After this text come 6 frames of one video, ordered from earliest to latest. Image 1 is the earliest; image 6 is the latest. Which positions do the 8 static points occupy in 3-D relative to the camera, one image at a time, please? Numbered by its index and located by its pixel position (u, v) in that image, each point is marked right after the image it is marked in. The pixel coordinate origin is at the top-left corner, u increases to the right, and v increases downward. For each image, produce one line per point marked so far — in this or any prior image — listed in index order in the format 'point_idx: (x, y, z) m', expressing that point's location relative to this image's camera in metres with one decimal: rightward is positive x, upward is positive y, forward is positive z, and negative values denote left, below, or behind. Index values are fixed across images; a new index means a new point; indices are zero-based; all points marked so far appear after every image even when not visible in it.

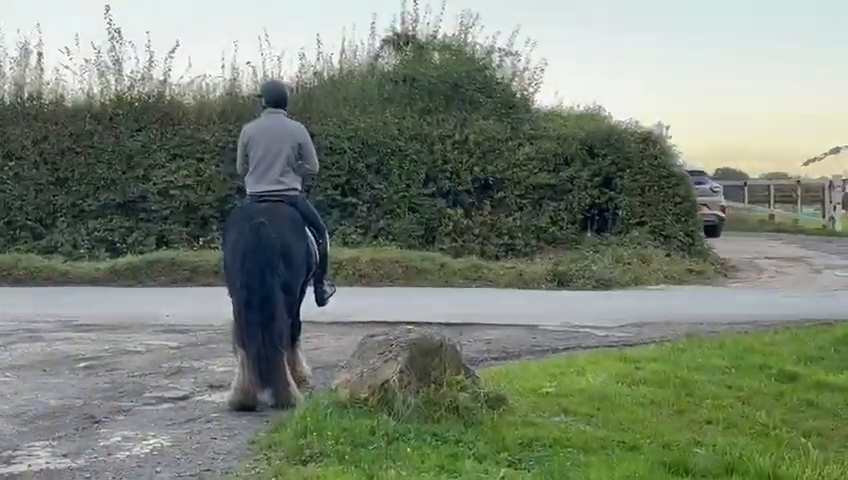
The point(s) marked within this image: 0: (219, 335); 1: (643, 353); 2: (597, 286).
0: (-2.0, -0.9, +13.4) m
1: (+1.8, -0.9, +11.3) m
2: (+2.3, -0.6, +17.9) m
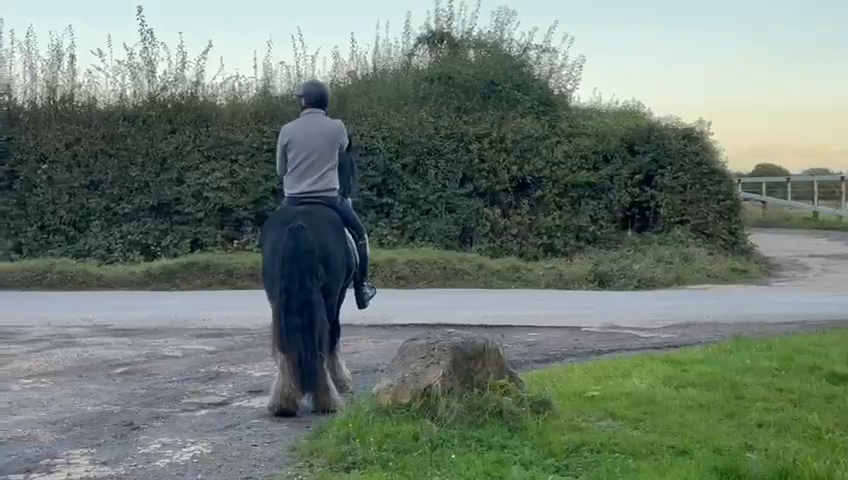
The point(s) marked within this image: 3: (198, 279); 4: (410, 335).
0: (-1.6, -1.0, +13.3) m
1: (+2.1, -0.9, +11.0) m
2: (+2.8, -0.6, +17.7) m
3: (-3.2, -0.6, +19.6) m
4: (-0.1, -0.9, +13.5) m
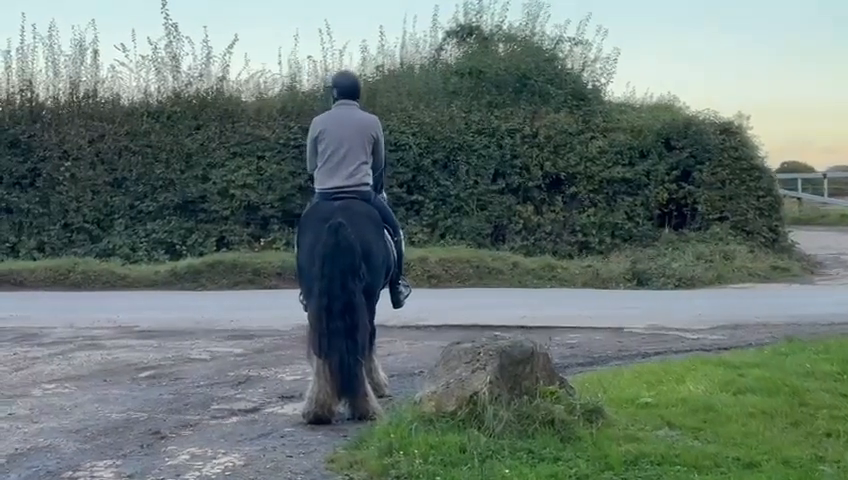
0: (-1.3, -0.9, +12.8) m
1: (+2.4, -0.9, +10.5) m
2: (+3.2, -0.6, +17.1) m
3: (-2.8, -0.5, +19.2) m
4: (+0.2, -0.9, +13.0) m
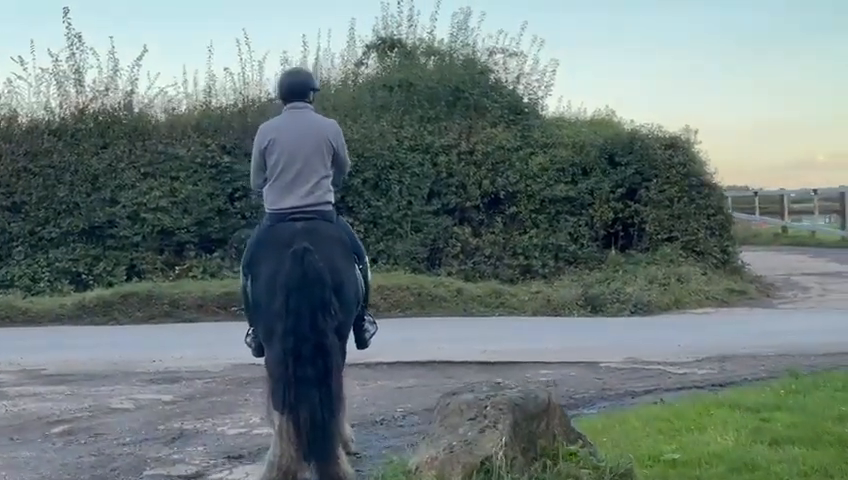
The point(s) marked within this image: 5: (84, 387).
0: (-1.7, -1.2, +11.2) m
1: (+2.2, -1.1, +9.2) m
2: (+2.4, -0.8, +15.9) m
3: (-3.7, -0.9, +17.4) m
4: (-0.2, -1.2, +11.5) m
5: (-2.8, -1.2, +11.1) m
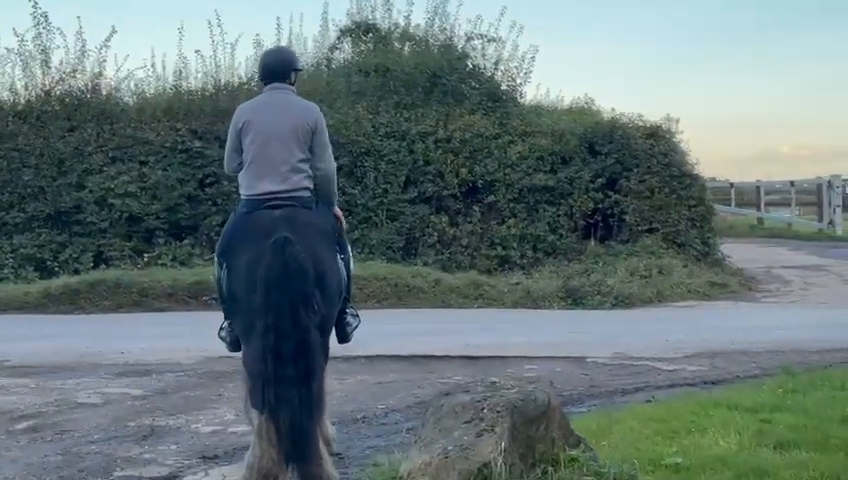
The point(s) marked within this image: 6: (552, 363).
0: (-1.8, -1.1, +10.7) m
1: (+2.1, -1.0, +8.8) m
2: (+2.2, -0.7, +15.5) m
3: (-4.0, -0.7, +16.9) m
4: (-0.3, -1.1, +11.1) m
5: (-2.9, -1.1, +10.7) m
6: (+1.0, -1.0, +11.1) m
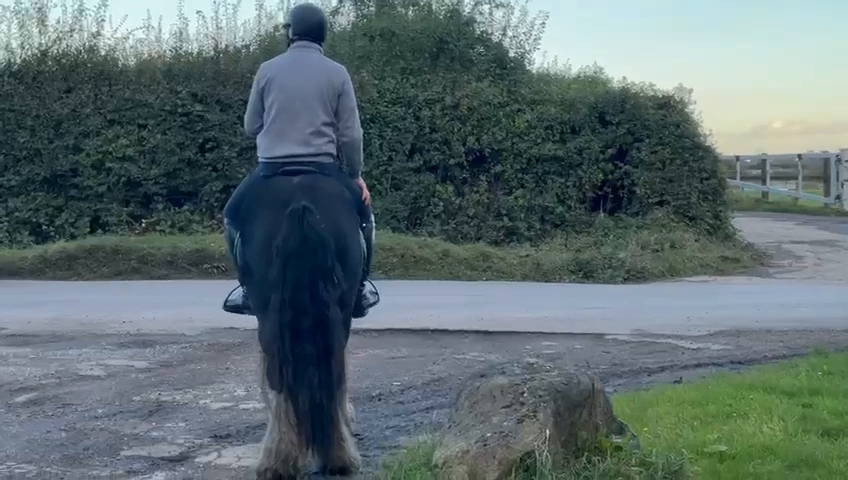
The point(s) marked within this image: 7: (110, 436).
0: (-1.7, -0.8, +10.3) m
1: (+2.2, -0.9, +8.4) m
2: (+2.3, -0.4, +15.1) m
3: (-3.9, -0.3, +16.5) m
4: (-0.2, -0.8, +10.7) m
5: (-2.8, -0.8, +10.2) m
6: (+1.2, -0.8, +10.7) m
7: (-1.7, -1.1, +7.4) m
